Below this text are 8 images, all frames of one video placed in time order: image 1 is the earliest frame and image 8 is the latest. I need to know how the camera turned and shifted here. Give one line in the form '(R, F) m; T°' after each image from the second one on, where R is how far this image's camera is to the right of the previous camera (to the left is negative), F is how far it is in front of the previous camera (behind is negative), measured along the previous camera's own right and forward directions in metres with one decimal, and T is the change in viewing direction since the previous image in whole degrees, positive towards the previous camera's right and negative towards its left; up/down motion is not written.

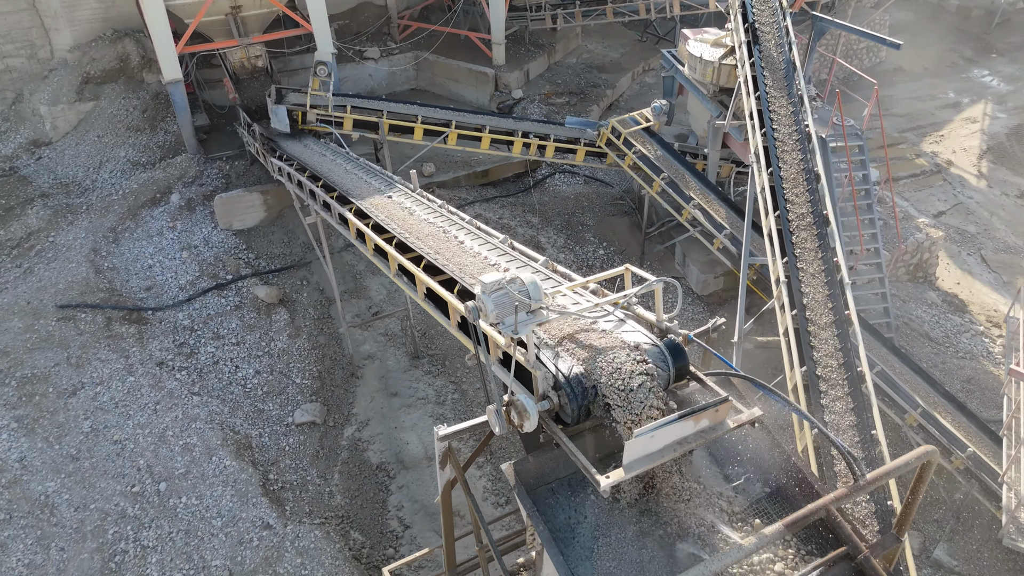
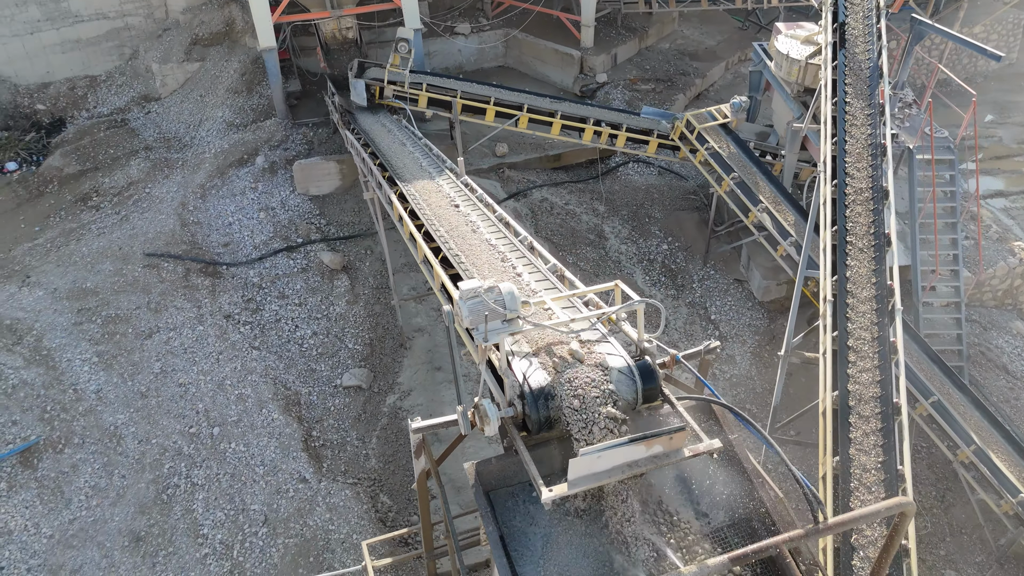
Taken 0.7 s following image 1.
(+0.8, -0.1) m; -7°
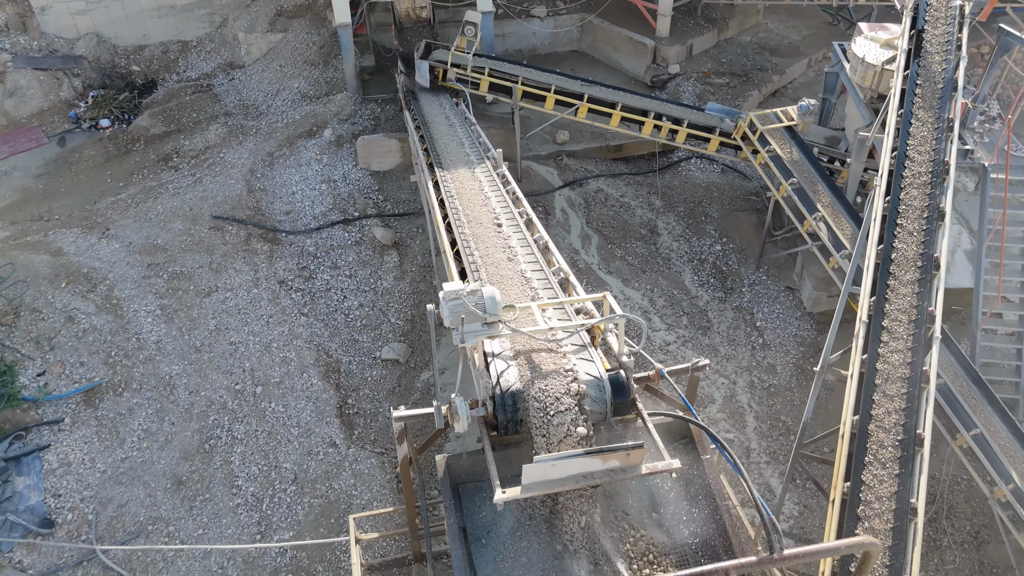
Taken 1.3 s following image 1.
(+0.7, -0.1) m; -6°
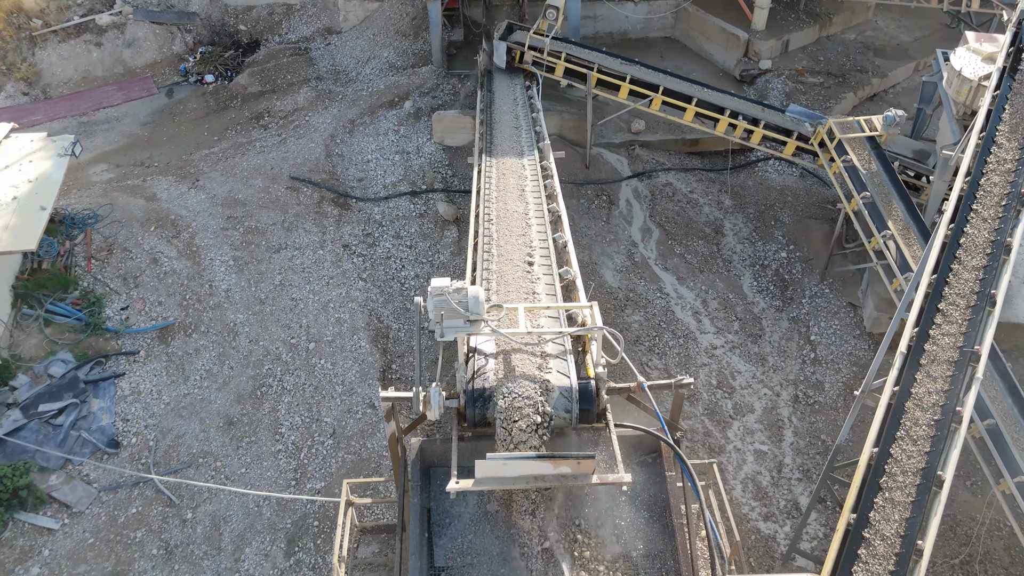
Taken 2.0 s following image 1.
(+0.8, -0.2) m; -7°
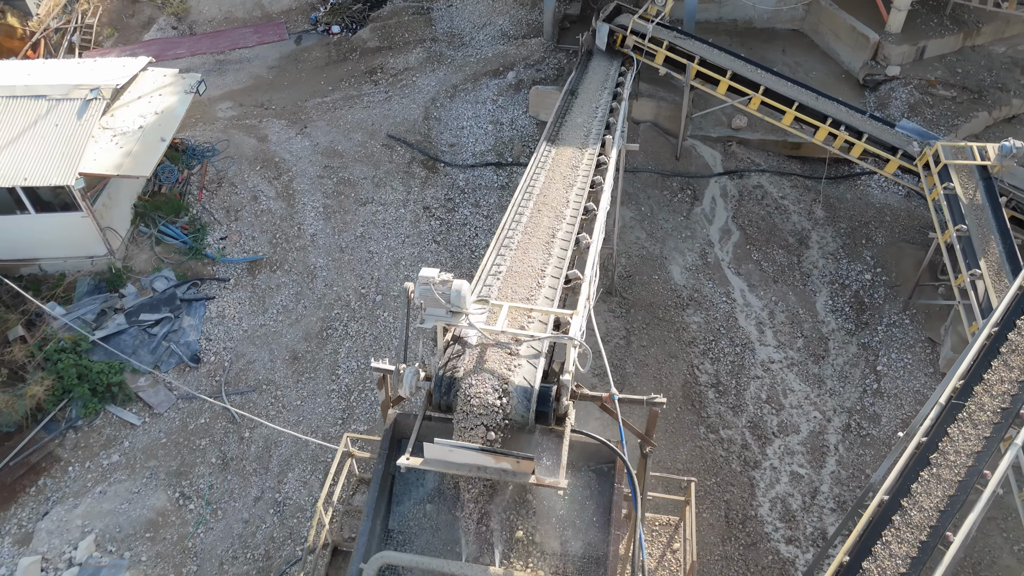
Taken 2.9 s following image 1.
(+1.1, -0.2) m; -9°
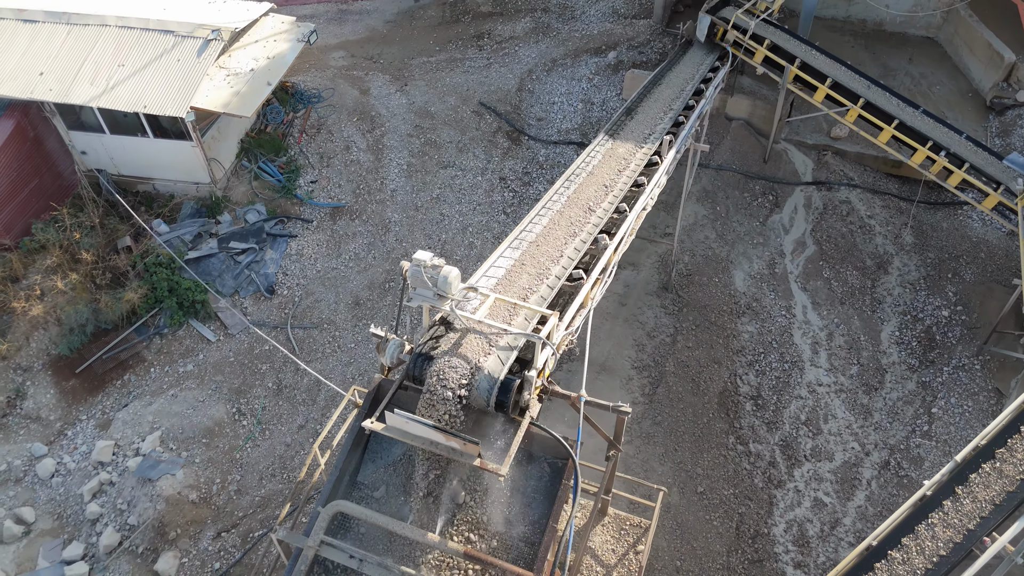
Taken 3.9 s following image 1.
(+1.1, -0.3) m; -8°
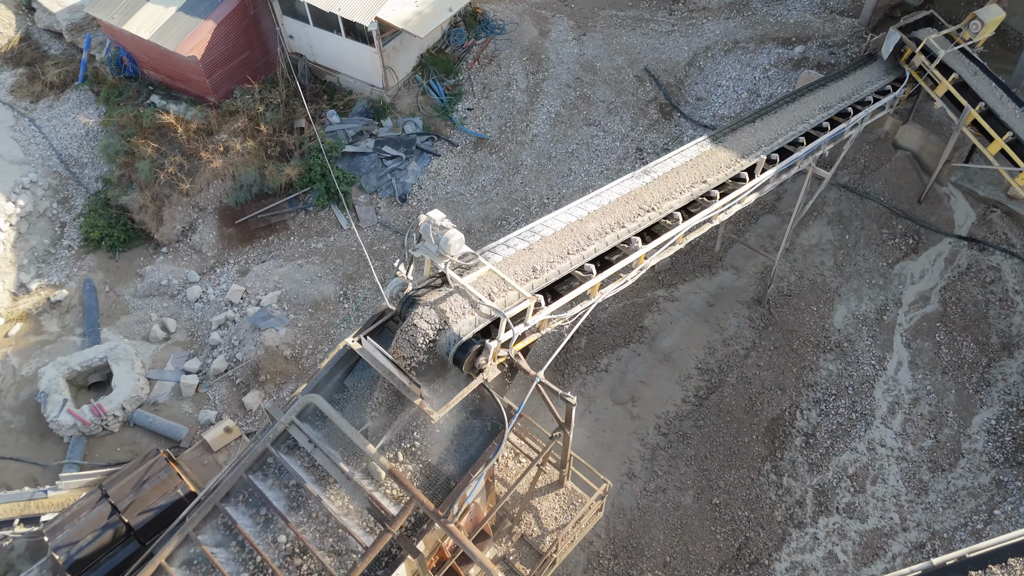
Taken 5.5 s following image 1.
(+1.8, -0.5) m; -13°
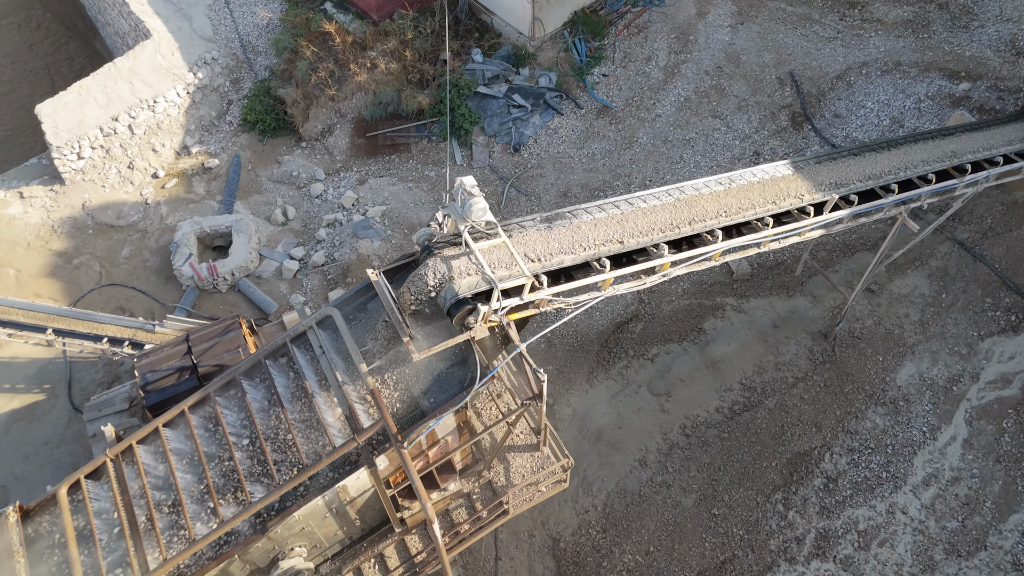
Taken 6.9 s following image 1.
(+1.5, -0.5) m; -11°
